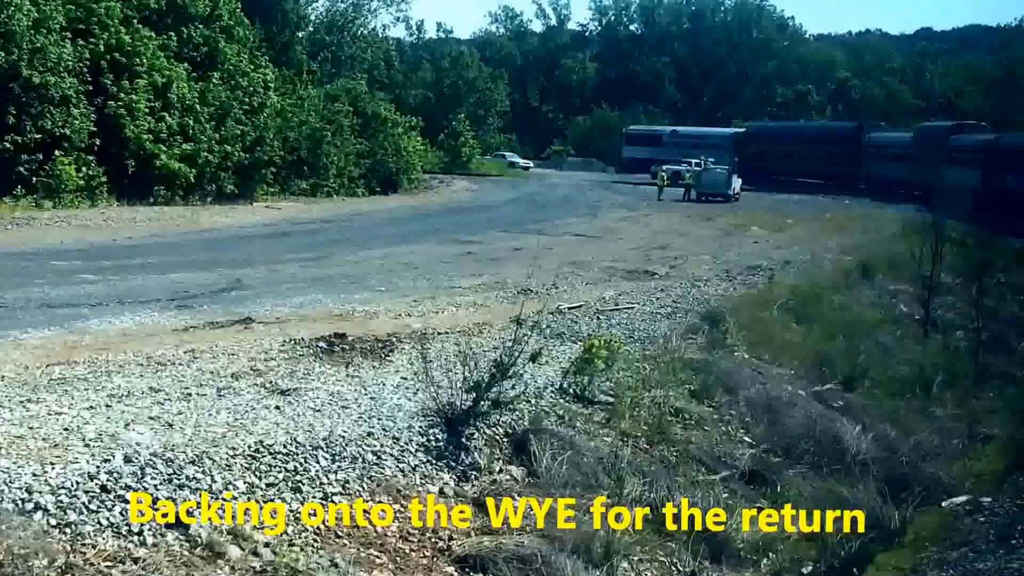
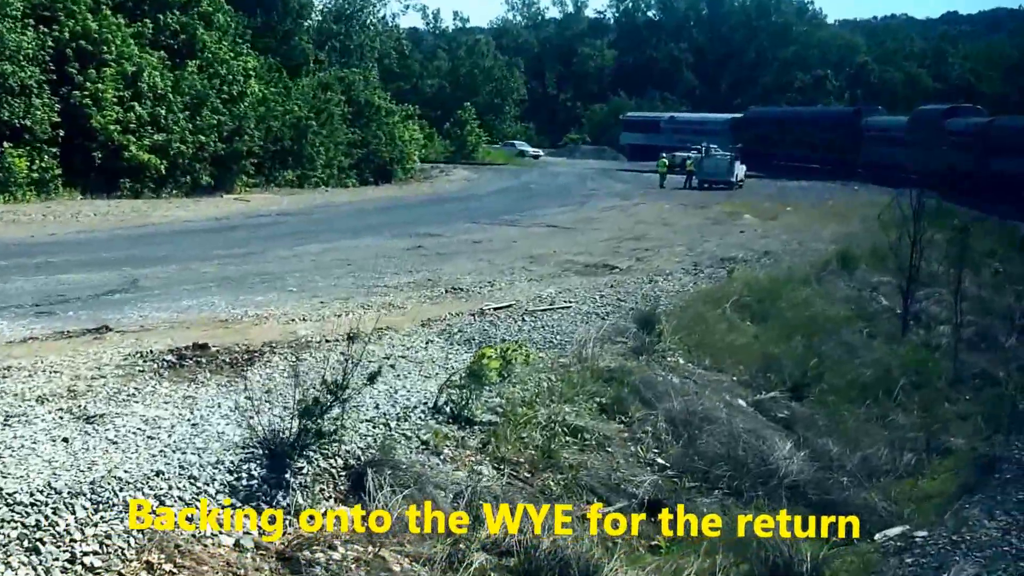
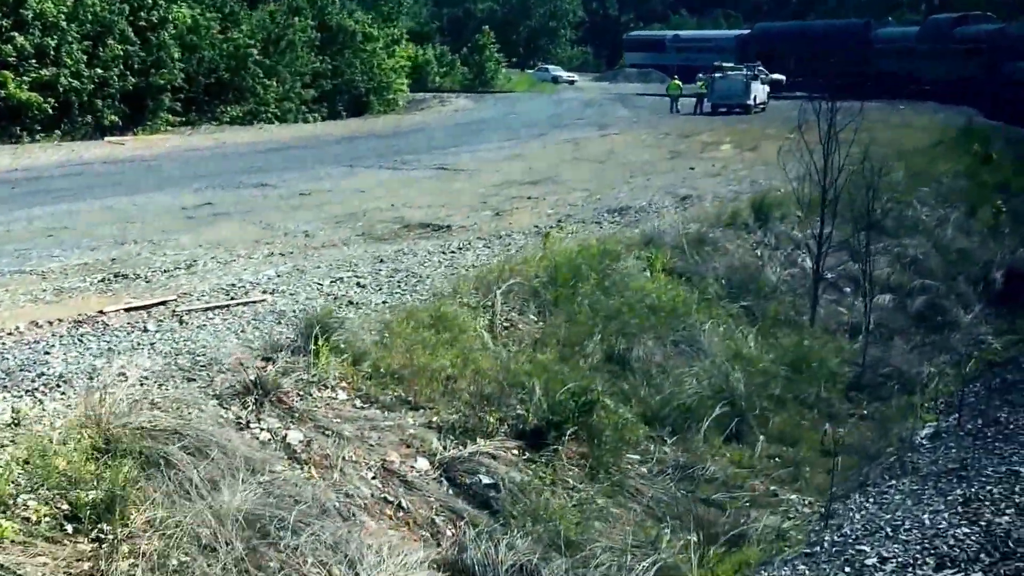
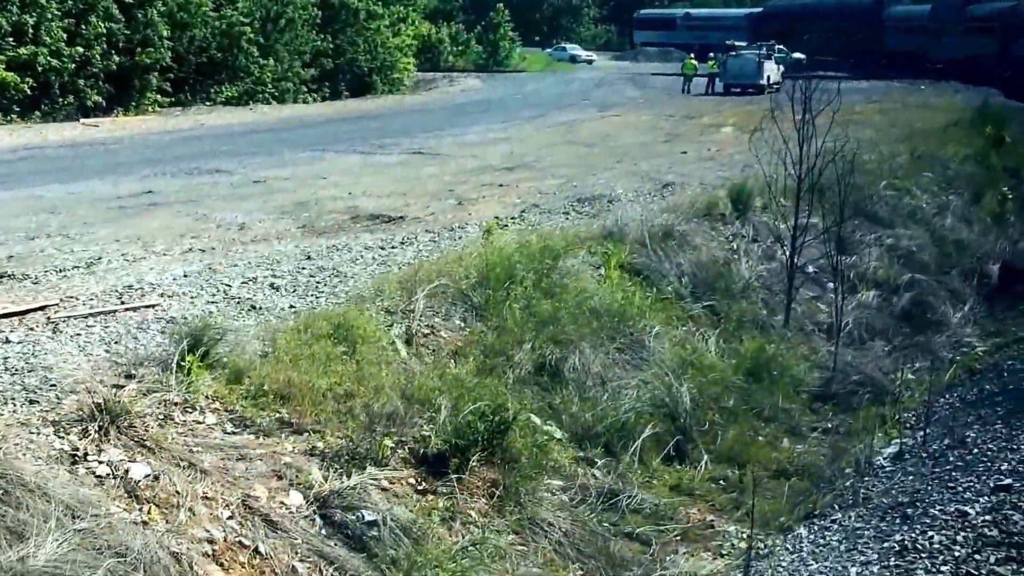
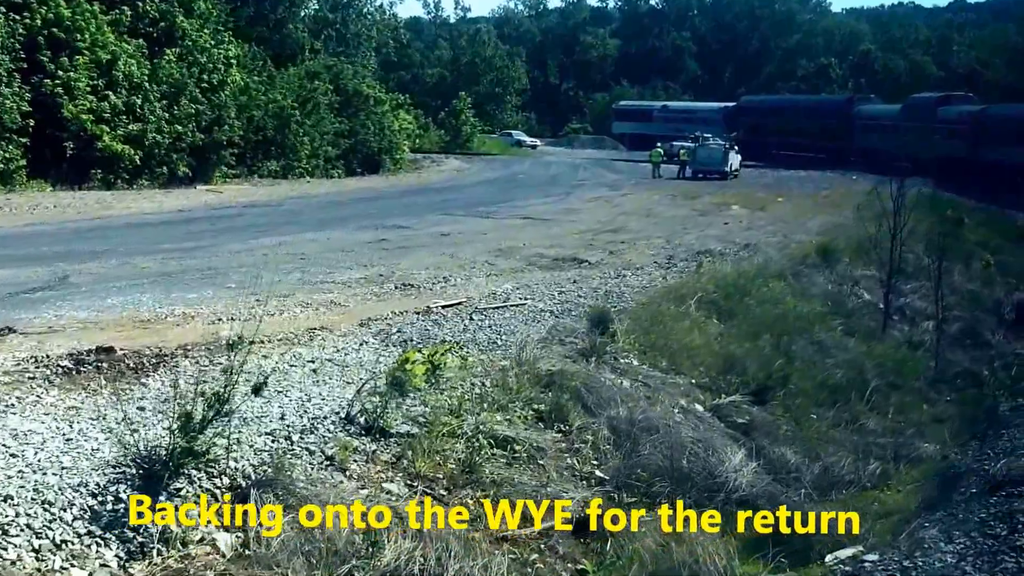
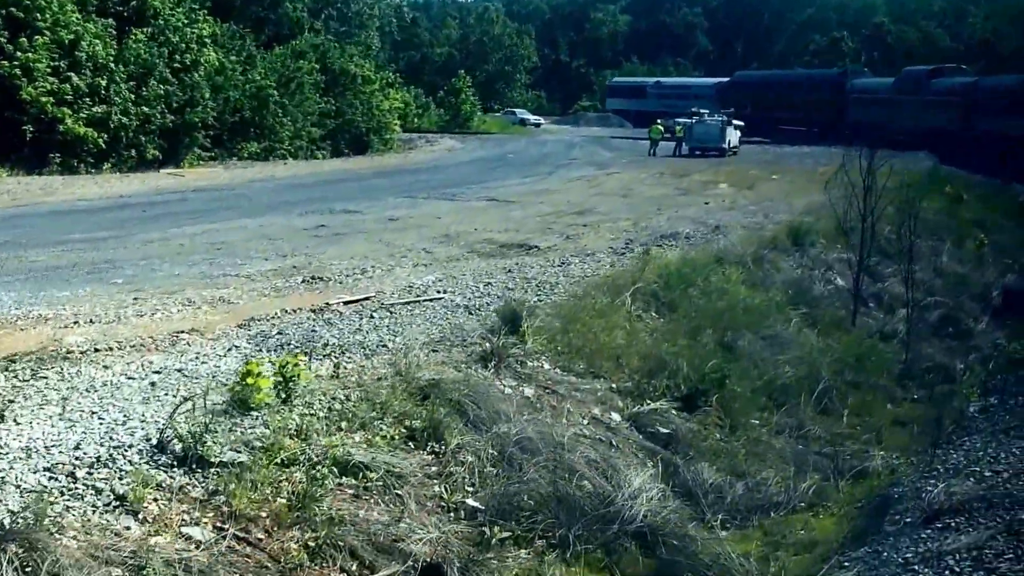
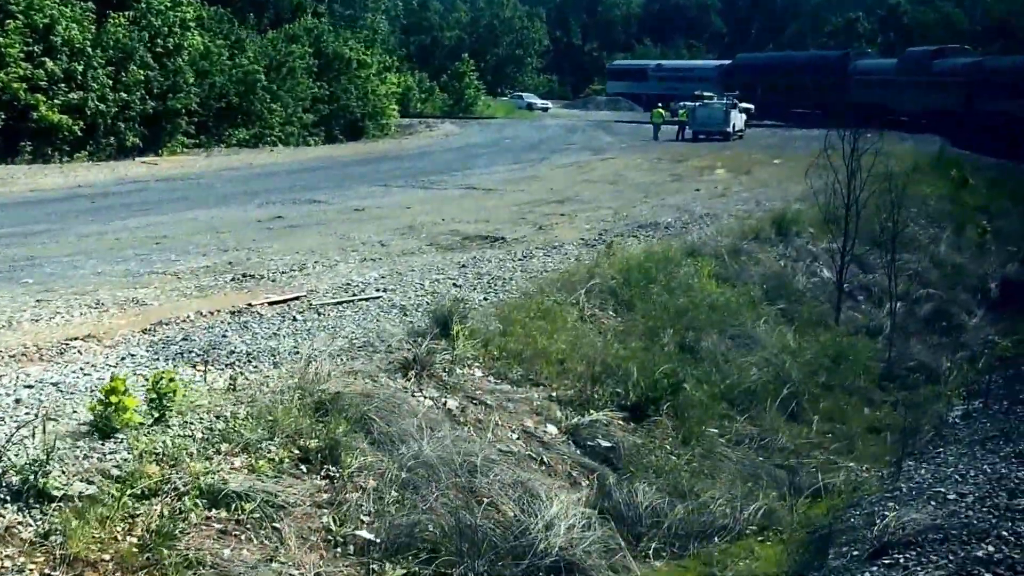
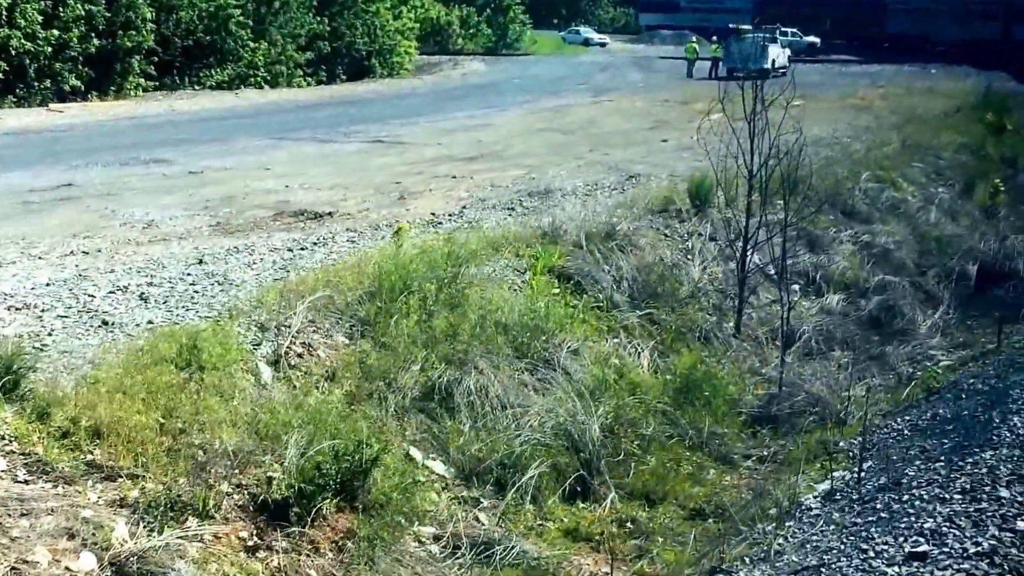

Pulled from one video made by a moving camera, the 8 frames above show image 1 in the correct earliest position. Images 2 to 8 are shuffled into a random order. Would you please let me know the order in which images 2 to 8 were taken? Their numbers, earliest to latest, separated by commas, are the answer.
2, 5, 6, 7, 3, 4, 8
